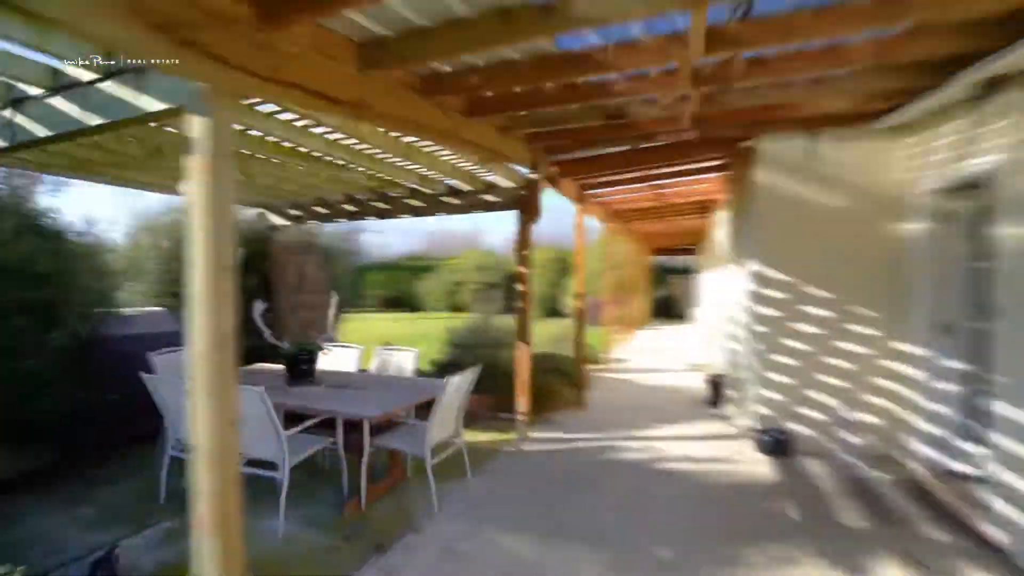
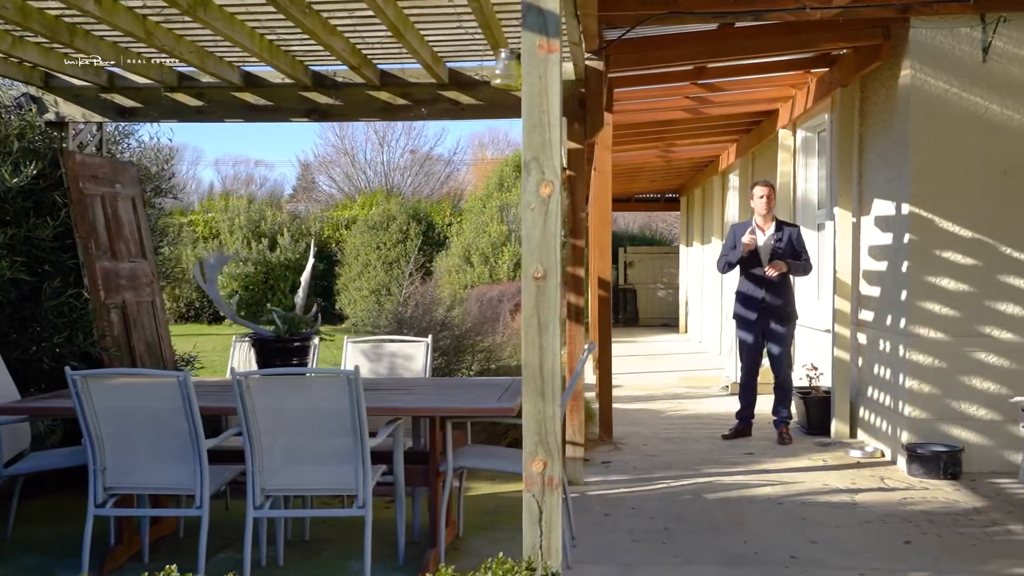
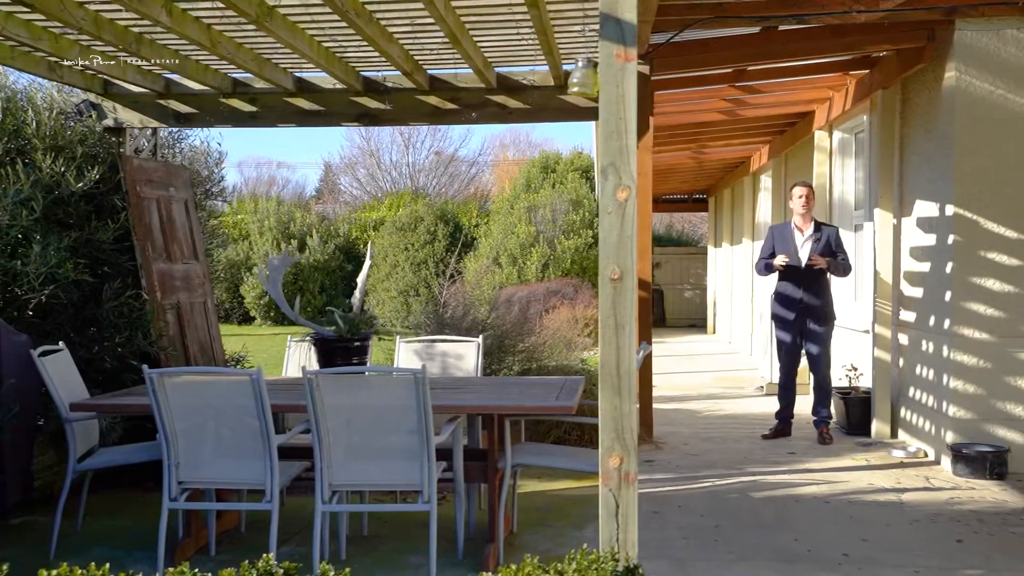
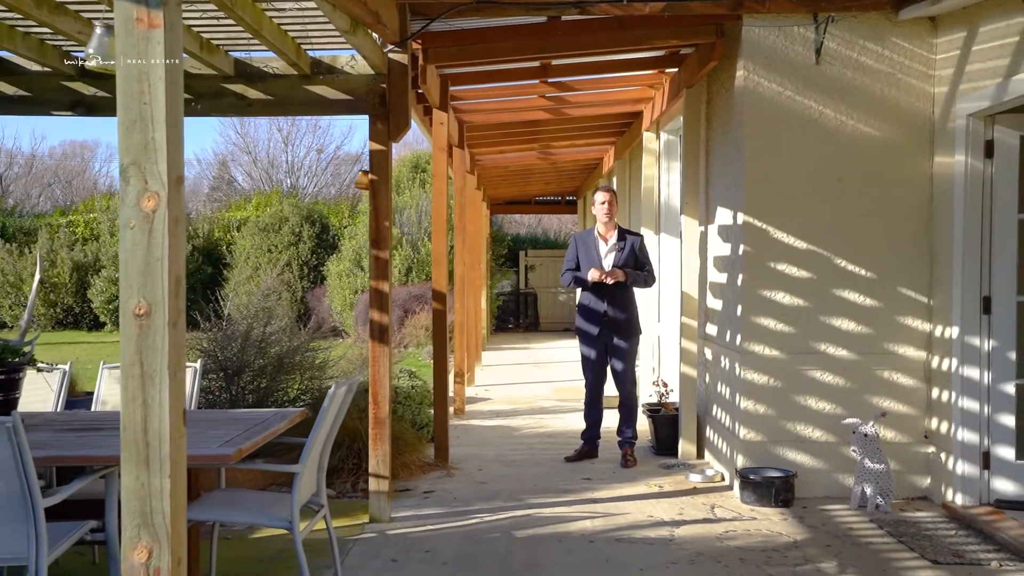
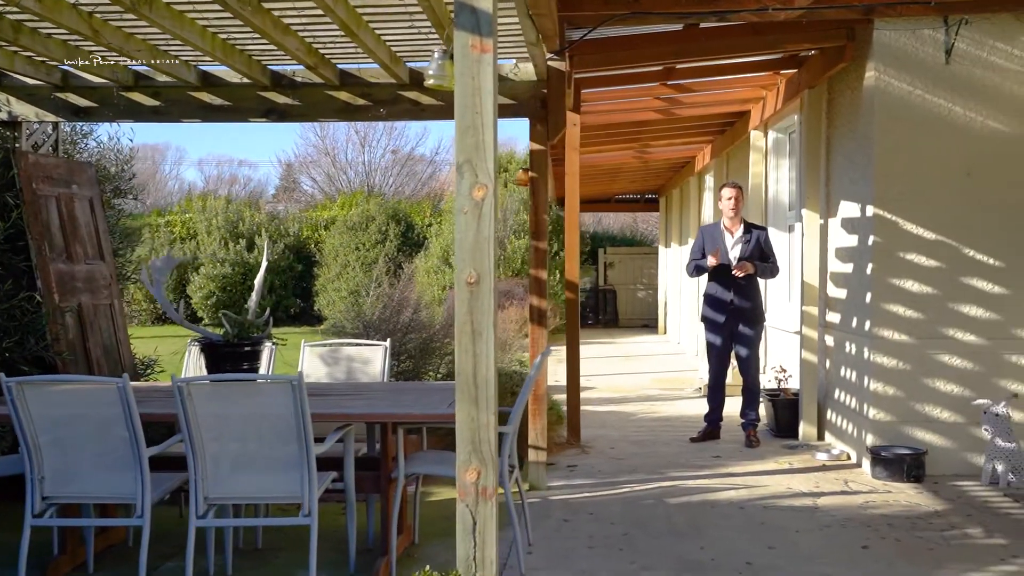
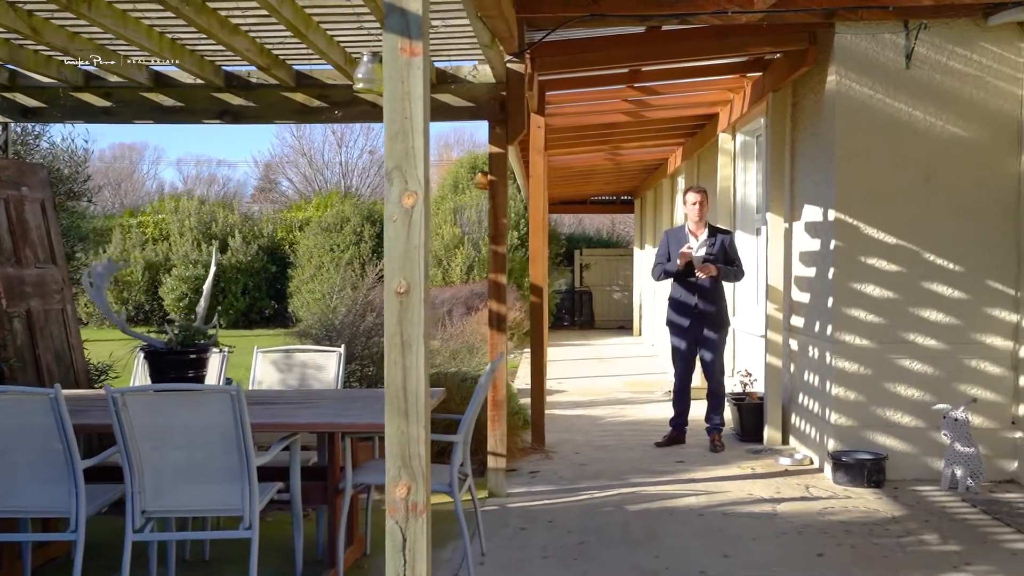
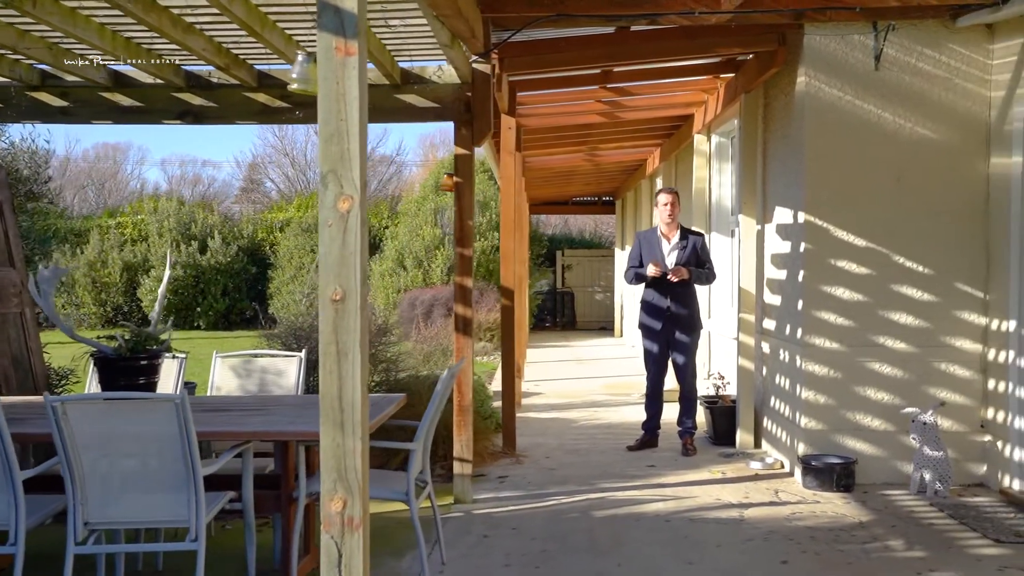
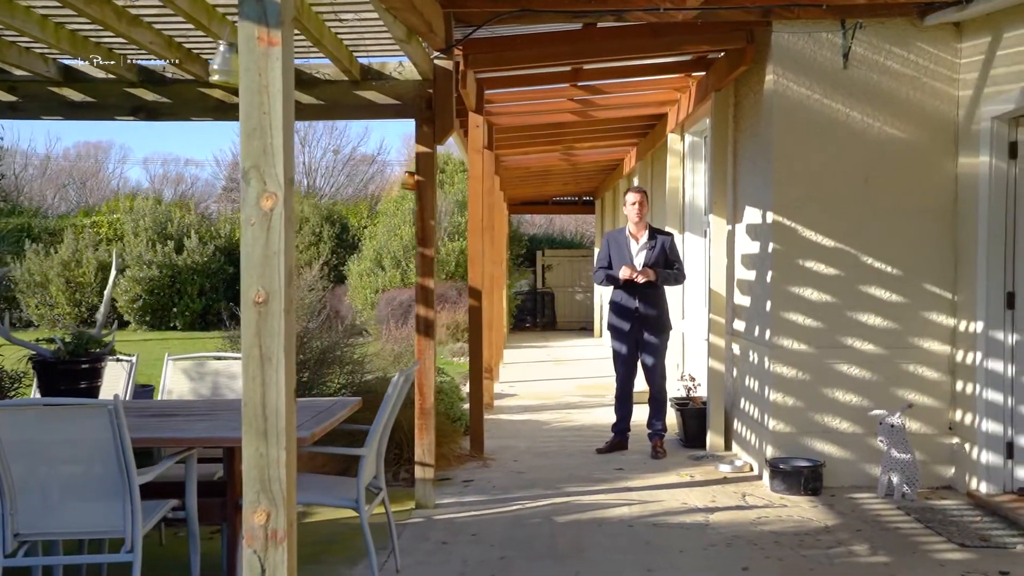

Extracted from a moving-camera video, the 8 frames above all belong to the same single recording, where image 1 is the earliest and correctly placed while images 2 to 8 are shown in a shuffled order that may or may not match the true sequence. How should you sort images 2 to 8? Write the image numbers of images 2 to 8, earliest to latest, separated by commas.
3, 2, 5, 6, 7, 8, 4
